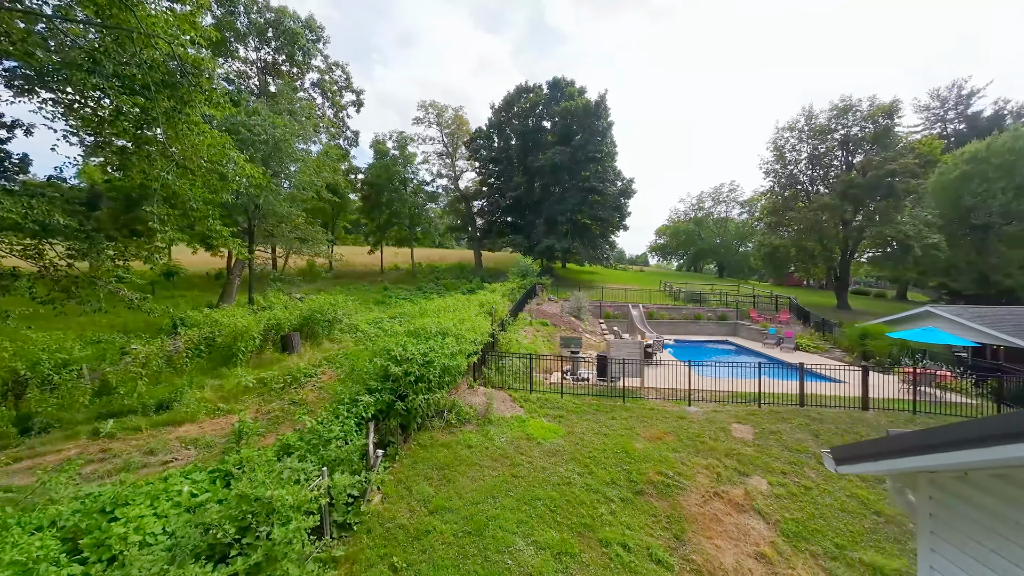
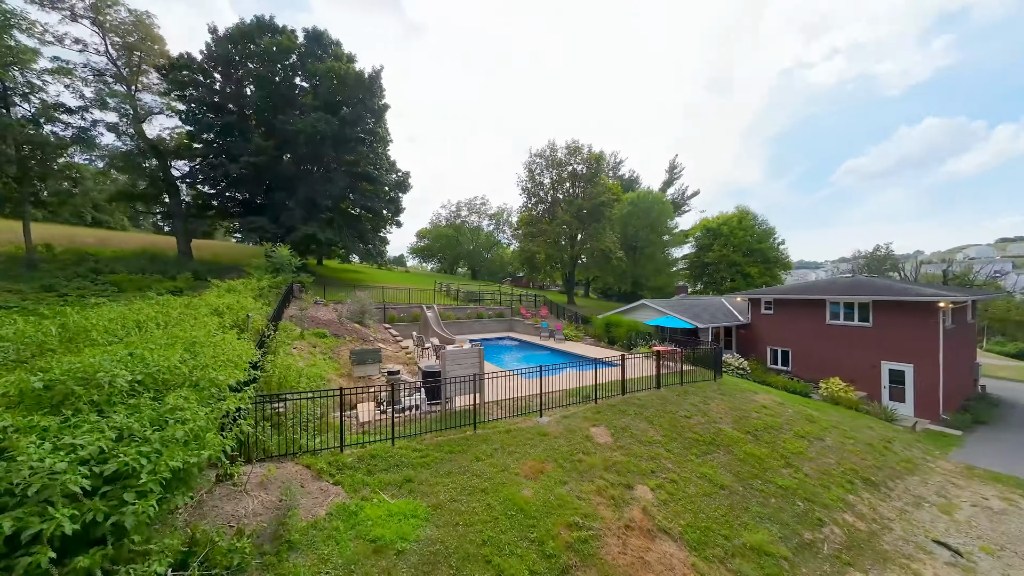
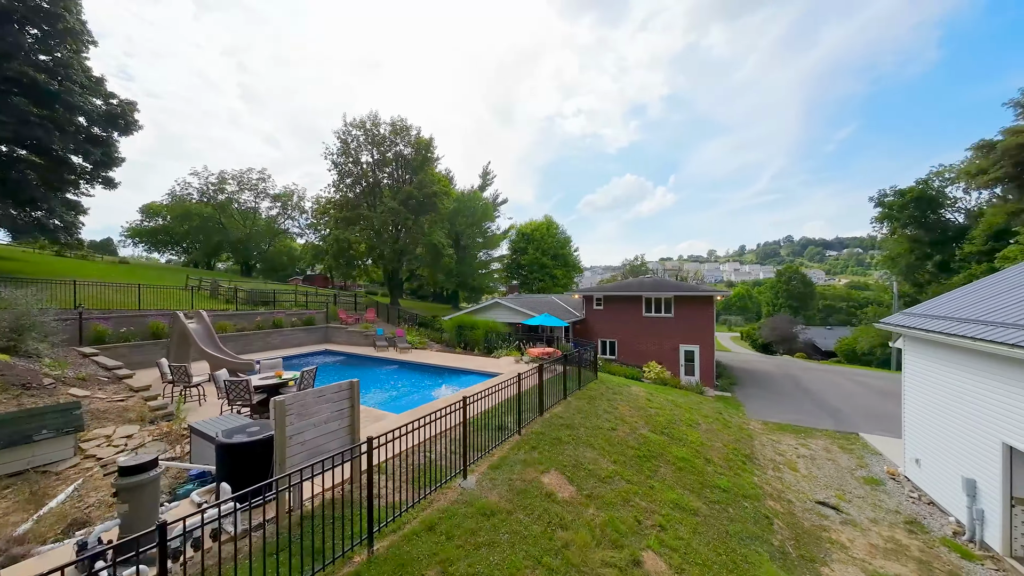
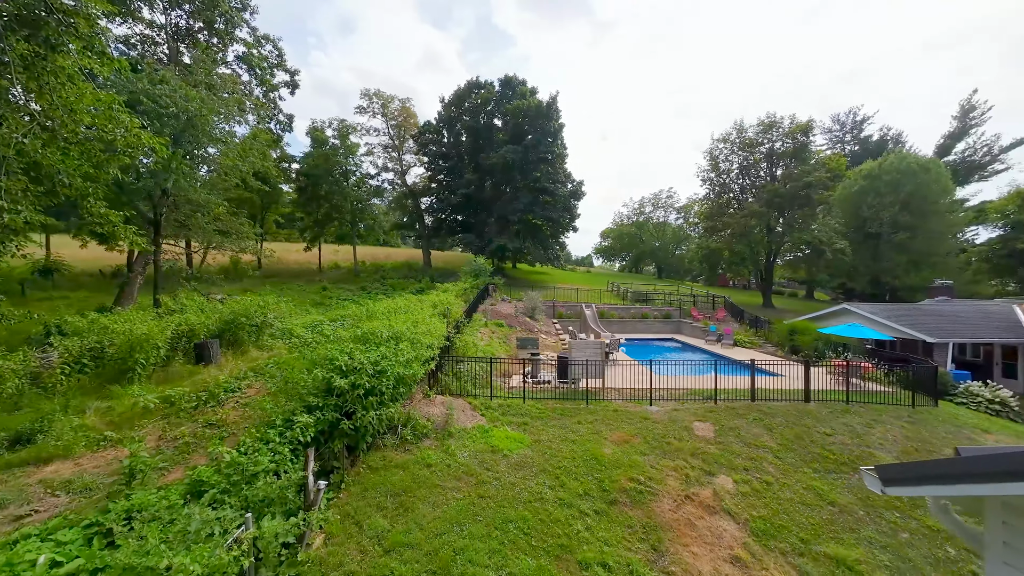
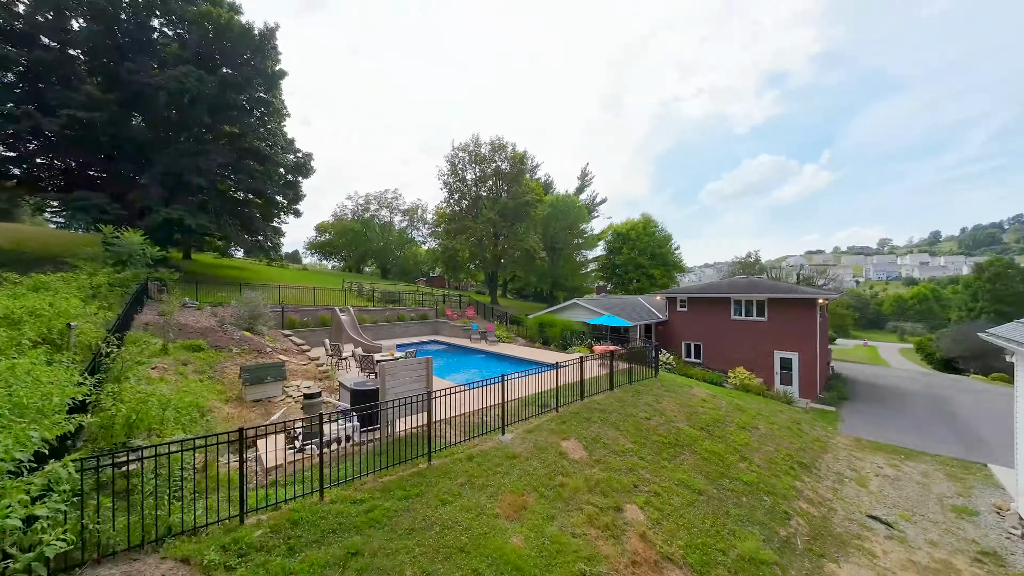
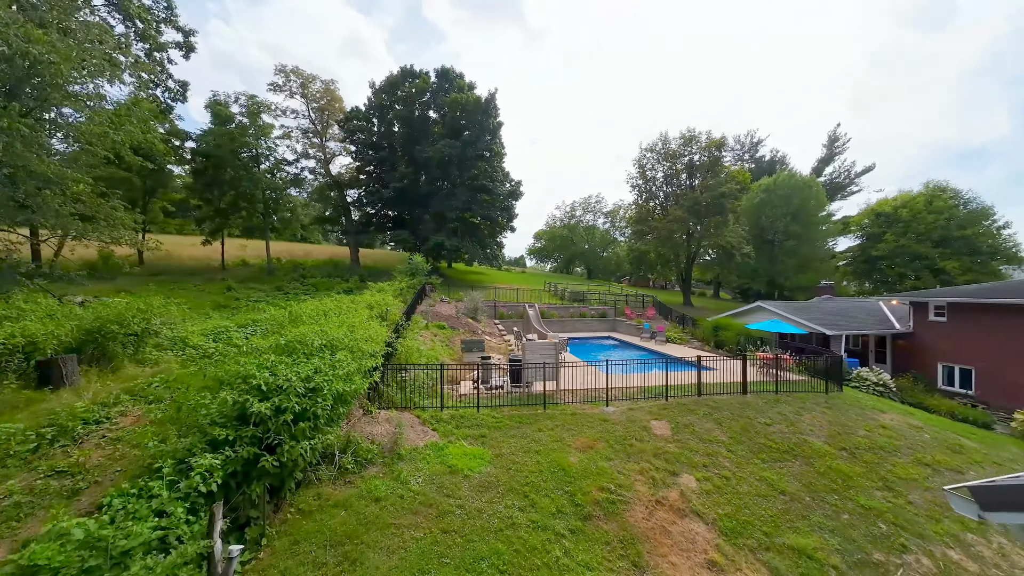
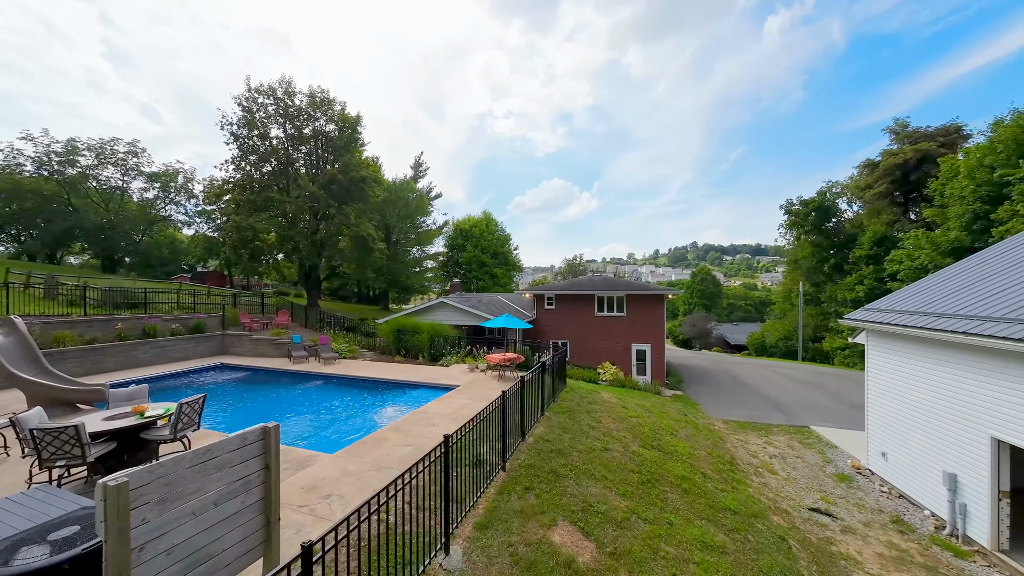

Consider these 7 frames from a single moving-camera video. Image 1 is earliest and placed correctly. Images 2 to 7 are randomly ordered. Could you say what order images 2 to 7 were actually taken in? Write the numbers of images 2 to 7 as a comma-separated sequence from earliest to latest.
4, 6, 2, 5, 3, 7
